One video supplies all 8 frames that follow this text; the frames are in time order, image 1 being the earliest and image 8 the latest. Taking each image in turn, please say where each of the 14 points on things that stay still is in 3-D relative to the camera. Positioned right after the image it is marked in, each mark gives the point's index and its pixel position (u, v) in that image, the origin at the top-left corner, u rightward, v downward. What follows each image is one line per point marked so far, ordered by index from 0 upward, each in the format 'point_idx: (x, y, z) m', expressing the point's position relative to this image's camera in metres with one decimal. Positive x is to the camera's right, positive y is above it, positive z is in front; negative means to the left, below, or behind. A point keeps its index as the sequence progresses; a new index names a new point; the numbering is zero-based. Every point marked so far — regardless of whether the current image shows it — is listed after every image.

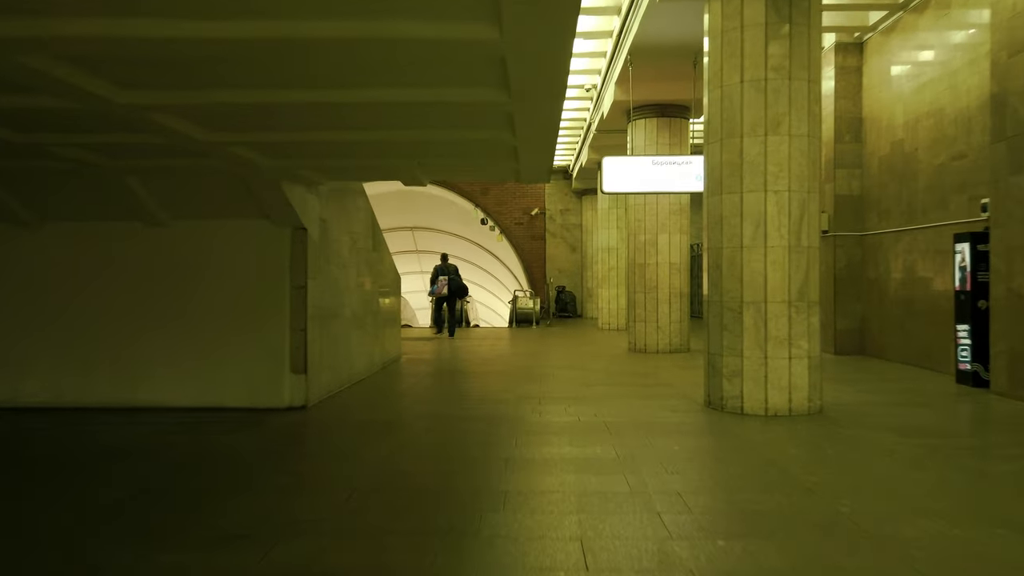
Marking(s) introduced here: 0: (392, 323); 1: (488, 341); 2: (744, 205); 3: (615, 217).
0: (-2.0, -0.6, +12.0) m
1: (-0.5, -1.2, +16.4) m
2: (+2.4, +0.8, +7.1) m
3: (+2.8, +1.9, +19.1) m
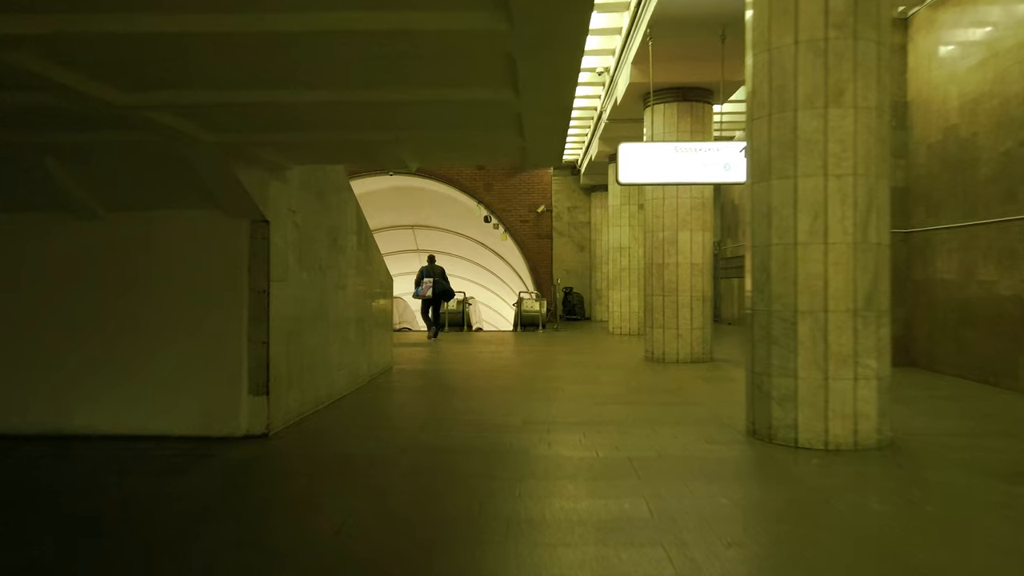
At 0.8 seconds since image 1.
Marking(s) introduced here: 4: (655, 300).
0: (-1.9, -0.6, +10.8) m
1: (-0.4, -1.2, +15.2) m
2: (+2.4, +0.8, +5.8) m
3: (+2.9, +1.9, +17.9) m
4: (+2.4, -0.2, +12.0) m
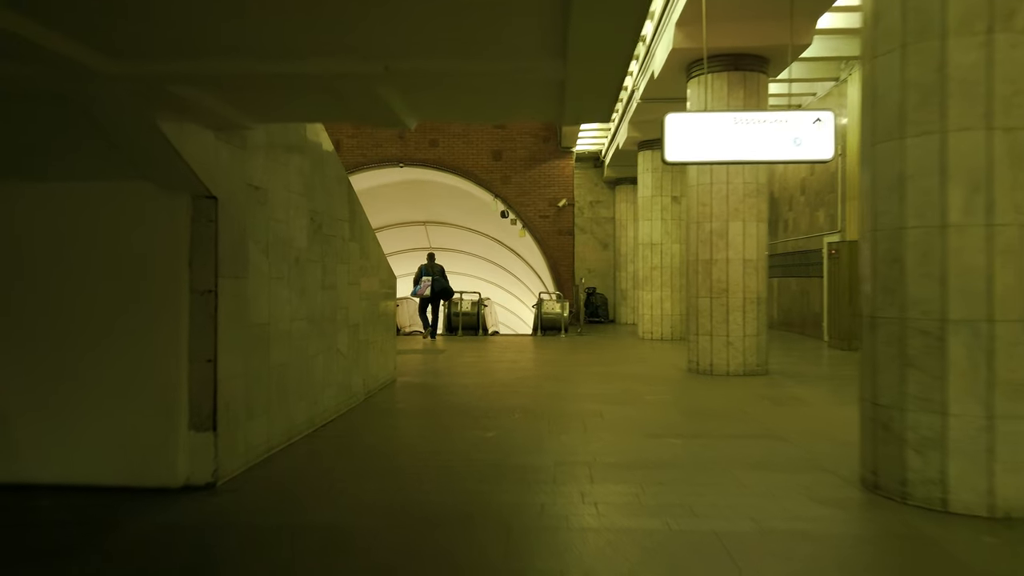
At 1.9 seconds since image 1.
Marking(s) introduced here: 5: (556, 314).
0: (-1.6, -0.6, +9.2) m
1: (0.0, -1.3, +13.6) m
2: (+2.6, +0.8, +4.1) m
3: (+3.4, +1.9, +16.2) m
4: (+2.8, -0.2, +10.3) m
5: (+1.1, -0.7, +18.4) m
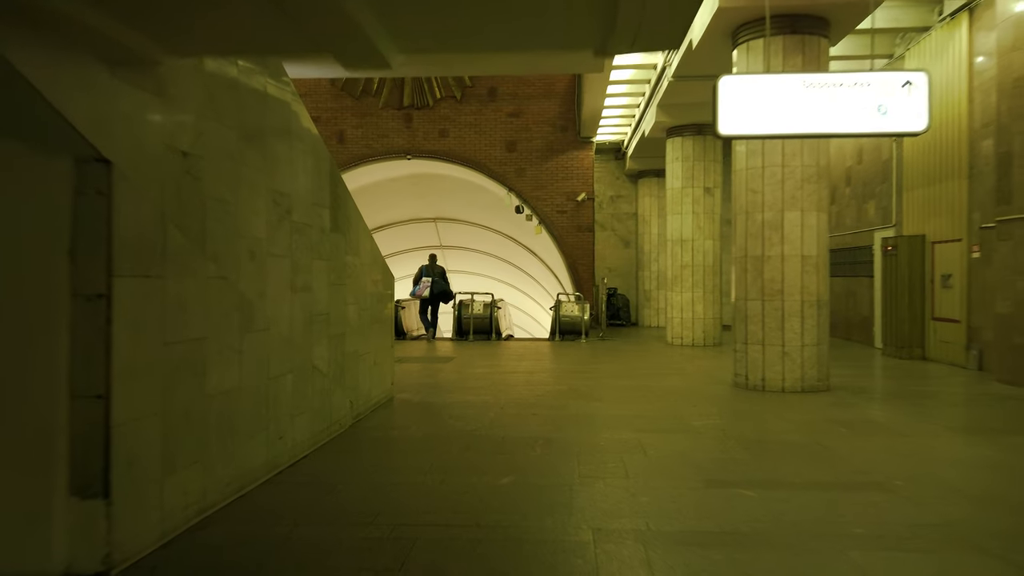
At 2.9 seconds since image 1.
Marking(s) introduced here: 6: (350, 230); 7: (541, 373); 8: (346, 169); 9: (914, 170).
0: (-1.4, -0.6, +7.8) m
1: (+0.2, -1.3, +12.1) m
2: (+2.7, +0.8, +2.7) m
3: (+3.7, +1.9, +14.7) m
4: (+3.0, -0.2, +8.9) m
5: (+1.5, -0.7, +16.9) m
6: (-1.5, +0.5, +6.7) m
7: (+0.4, -1.3, +10.3) m
8: (-4.6, +3.3, +19.7) m
9: (+7.2, +2.1, +12.6) m
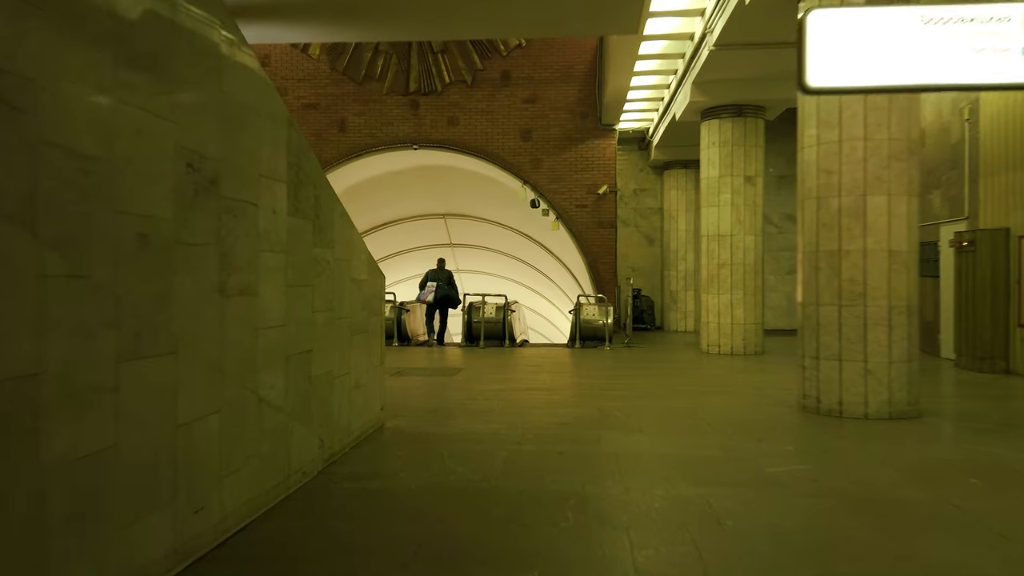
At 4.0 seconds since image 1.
0: (-1.3, -0.7, +6.2) m
1: (+0.5, -1.3, +10.5) m
2: (+2.8, +0.8, +1.0) m
3: (+4.0, +1.9, +13.0) m
4: (+3.2, -0.3, +7.2) m
5: (+1.9, -0.7, +15.3) m
6: (-1.4, +0.5, +5.1) m
7: (+0.6, -1.3, +8.7) m
8: (-4.3, +3.3, +18.2) m
9: (+7.5, +2.1, +10.9) m
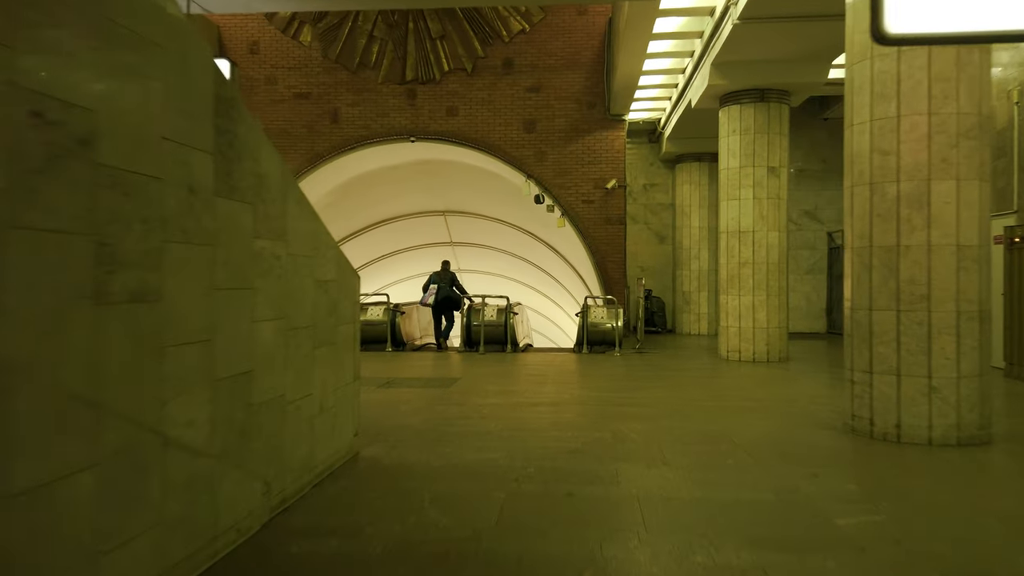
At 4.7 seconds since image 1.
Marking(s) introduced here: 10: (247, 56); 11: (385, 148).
0: (-1.3, -0.7, +5.1) m
1: (+0.5, -1.3, +9.5) m
2: (+2.7, +0.7, 0.0) m
3: (+4.1, +1.8, +11.9) m
4: (+3.2, -0.3, +6.1) m
5: (+1.9, -0.8, +14.2) m
6: (-1.4, +0.5, +4.1) m
7: (+0.6, -1.3, +7.6) m
8: (-4.2, +3.3, +17.2) m
9: (+7.5, +2.1, +9.8) m
10: (-6.5, +5.7, +17.3) m
11: (-3.2, +3.5, +17.6) m
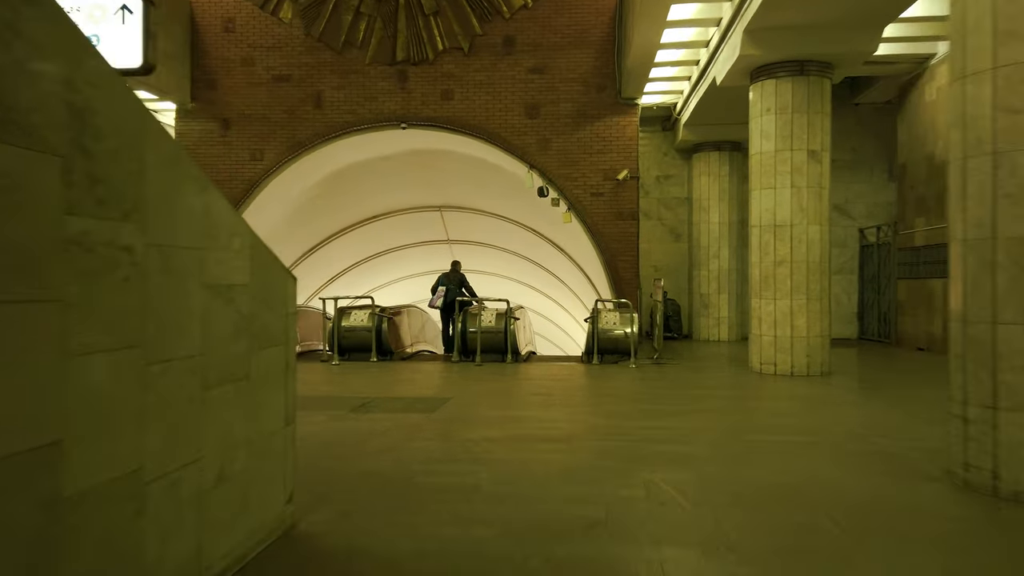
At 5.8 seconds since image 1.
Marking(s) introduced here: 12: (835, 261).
0: (-1.3, -0.7, +3.6) m
1: (+0.5, -1.3, +7.9) m
2: (+2.7, +0.7, -1.6) m
3: (+4.1, +1.8, +10.3) m
4: (+3.2, -0.3, +4.5) m
5: (+1.9, -0.8, +12.6) m
6: (-1.4, +0.5, +2.5) m
7: (+0.6, -1.3, +6.0) m
8: (-4.2, +3.3, +15.6) m
9: (+7.5, +2.0, +8.1) m
10: (-6.5, +5.7, +15.7) m
11: (-3.2, +3.4, +16.0) m
12: (+7.8, +0.7, +17.0) m
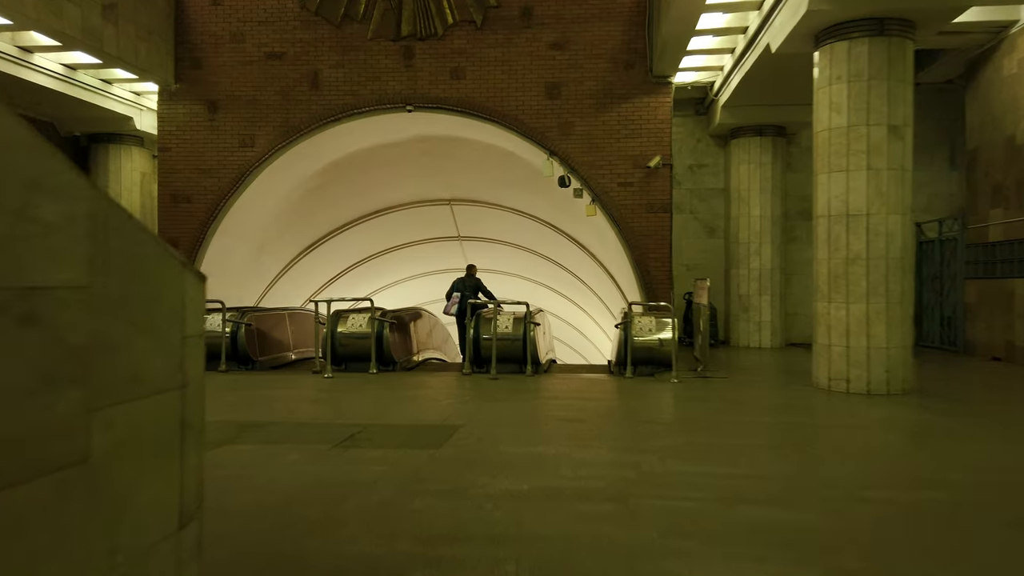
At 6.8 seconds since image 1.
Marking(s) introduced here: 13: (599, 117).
0: (-1.1, -0.7, +2.0) m
1: (+0.7, -1.4, +6.3) m
2: (+2.8, +0.7, -3.3) m
3: (+4.4, +1.8, +8.7) m
4: (+3.4, -0.3, +2.9) m
5: (+2.2, -0.8, +11.0) m
6: (-1.3, +0.5, +0.9) m
7: (+0.8, -1.3, +4.4) m
8: (-3.8, +3.3, +14.1) m
9: (+7.7, +2.0, +6.4) m
10: (-6.1, +5.7, +14.2) m
11: (-2.8, +3.4, +14.4) m
12: (+8.2, +0.6, +15.3) m
13: (+1.7, +3.4, +13.7) m
